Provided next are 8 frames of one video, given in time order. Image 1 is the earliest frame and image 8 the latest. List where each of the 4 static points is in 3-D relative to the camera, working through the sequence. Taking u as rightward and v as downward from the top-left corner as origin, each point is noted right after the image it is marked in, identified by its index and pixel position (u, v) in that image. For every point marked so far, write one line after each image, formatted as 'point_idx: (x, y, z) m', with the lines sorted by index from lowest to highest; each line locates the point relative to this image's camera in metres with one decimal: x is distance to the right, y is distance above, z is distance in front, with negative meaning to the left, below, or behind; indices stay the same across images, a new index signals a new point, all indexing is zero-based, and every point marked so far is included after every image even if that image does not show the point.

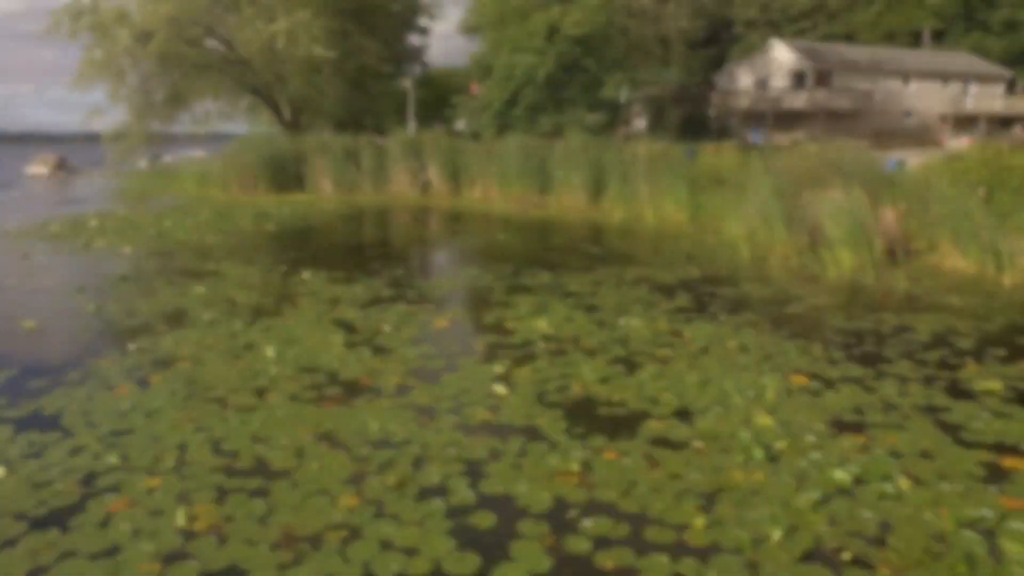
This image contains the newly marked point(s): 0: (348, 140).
0: (-4.8, +4.4, +18.4) m
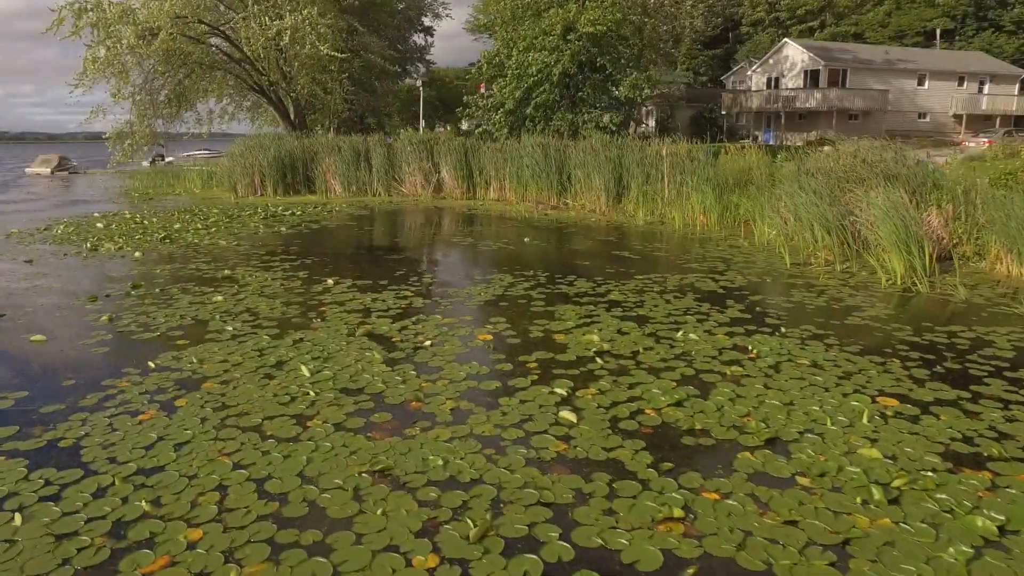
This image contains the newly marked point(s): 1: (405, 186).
0: (-4.4, +4.3, +18.0) m
1: (-3.0, +2.9, +17.5) m
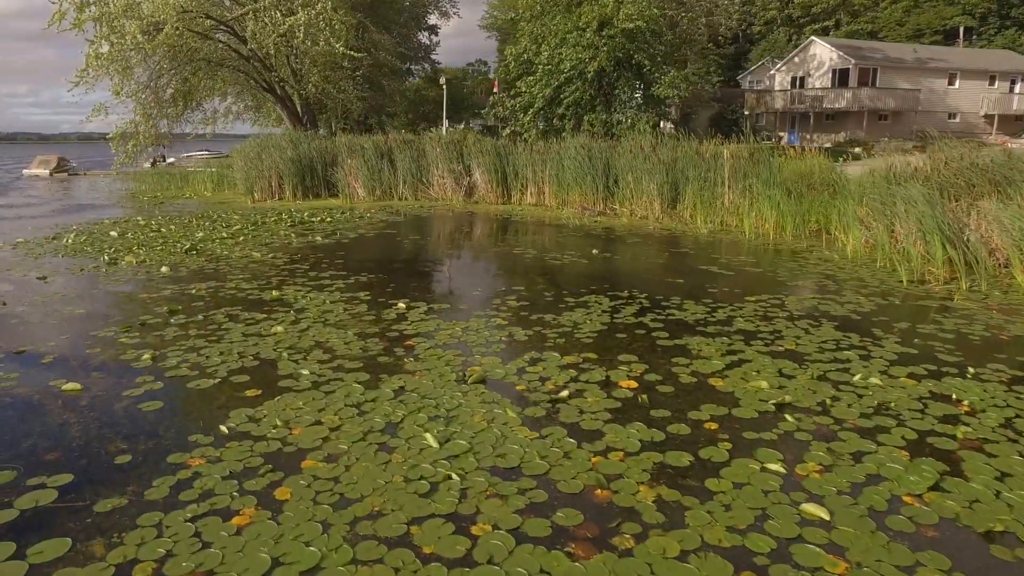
0: (-3.5, +4.0, +16.9) m
1: (-2.1, +2.6, +16.4) m
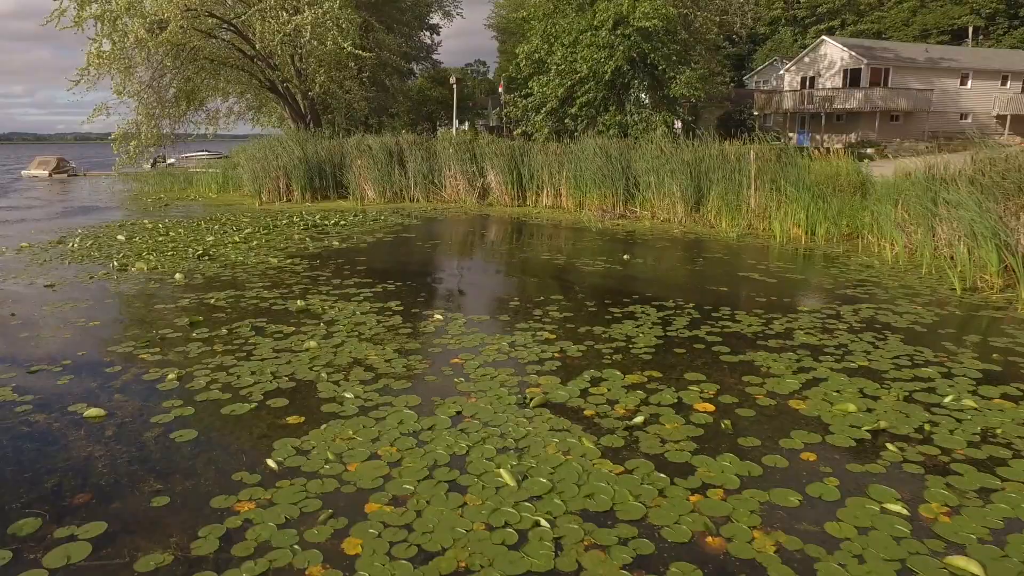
0: (-3.2, +3.9, +16.5) m
1: (-1.7, +2.5, +16.0) m
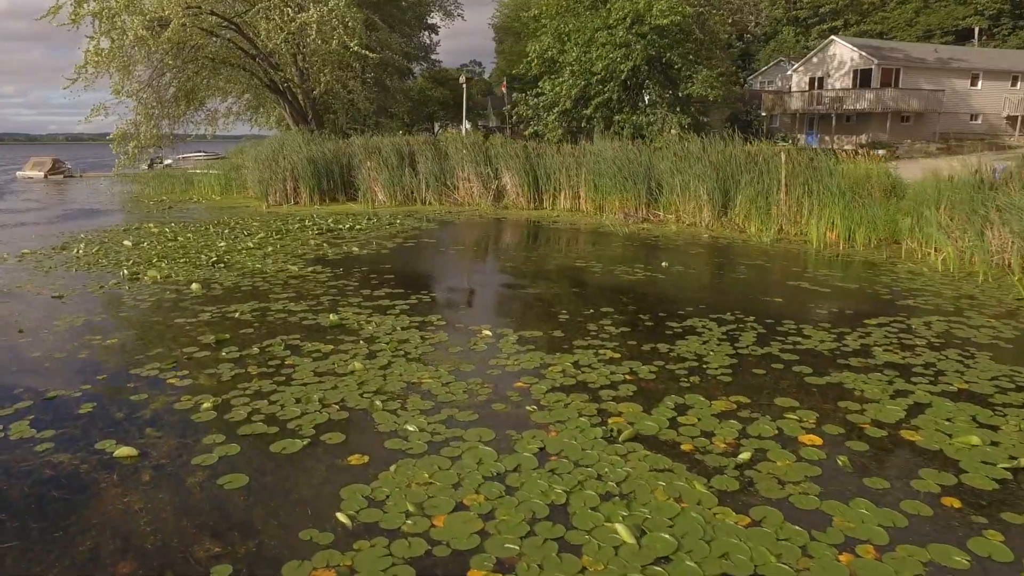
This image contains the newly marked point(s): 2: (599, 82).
0: (-2.8, +3.8, +16.0) m
1: (-1.3, +2.4, +15.6) m
2: (+2.4, +5.6, +16.9) m
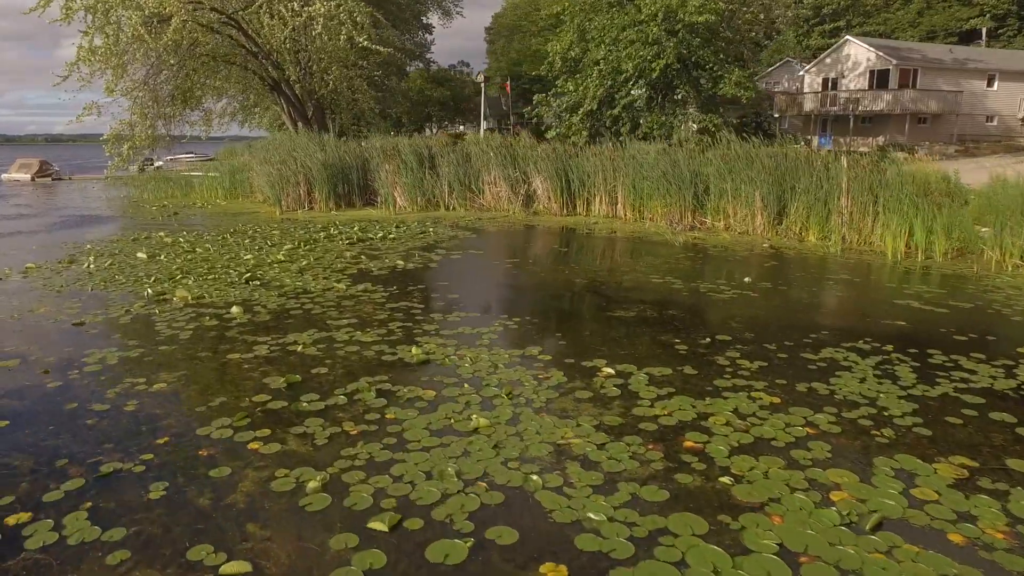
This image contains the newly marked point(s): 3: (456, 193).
0: (-2.2, +3.5, +15.1) m
1: (-0.7, +2.1, +14.7) m
2: (+3.0, +5.4, +16.1) m
3: (-1.3, +2.3, +14.8) m
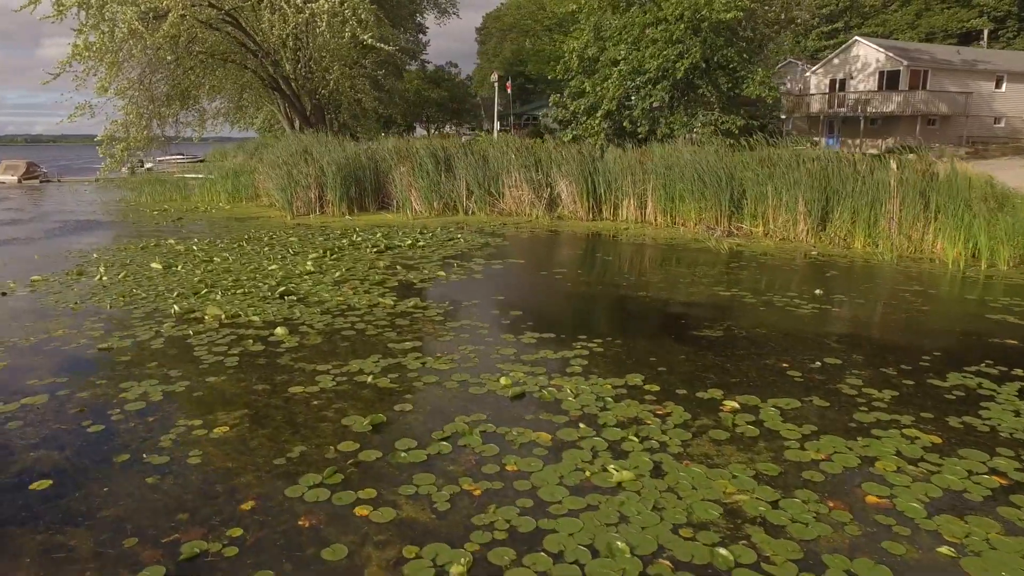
0: (-1.7, +3.3, +14.5) m
1: (-0.2, +1.9, +14.1) m
2: (+3.4, +5.2, +15.6) m
3: (-0.9, +2.1, +14.1) m
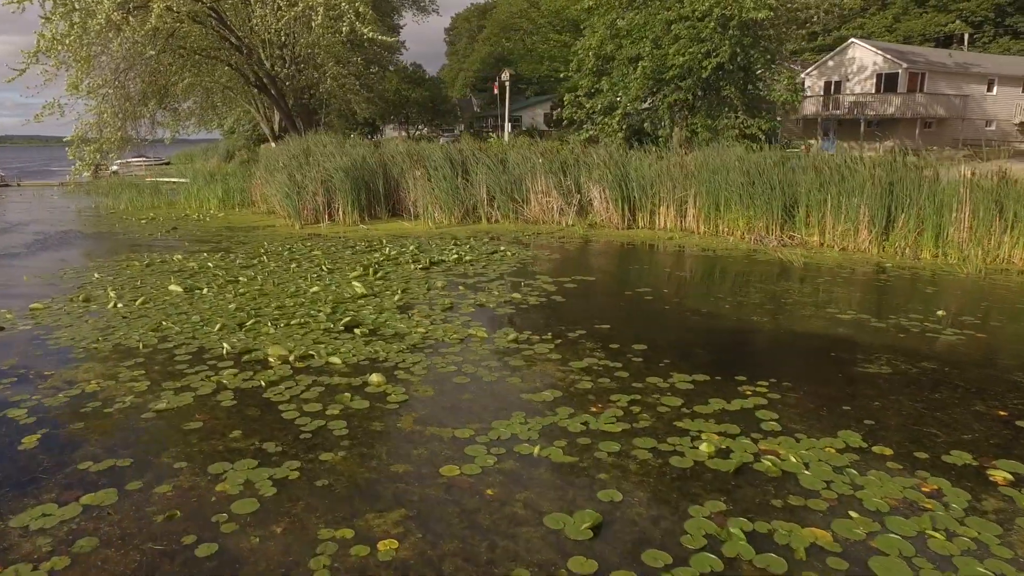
0: (-1.2, +3.0, +13.5) m
1: (+0.3, +1.7, +13.2) m
2: (+3.8, +5.0, +14.9) m
3: (-0.3, +1.8, +13.2) m
